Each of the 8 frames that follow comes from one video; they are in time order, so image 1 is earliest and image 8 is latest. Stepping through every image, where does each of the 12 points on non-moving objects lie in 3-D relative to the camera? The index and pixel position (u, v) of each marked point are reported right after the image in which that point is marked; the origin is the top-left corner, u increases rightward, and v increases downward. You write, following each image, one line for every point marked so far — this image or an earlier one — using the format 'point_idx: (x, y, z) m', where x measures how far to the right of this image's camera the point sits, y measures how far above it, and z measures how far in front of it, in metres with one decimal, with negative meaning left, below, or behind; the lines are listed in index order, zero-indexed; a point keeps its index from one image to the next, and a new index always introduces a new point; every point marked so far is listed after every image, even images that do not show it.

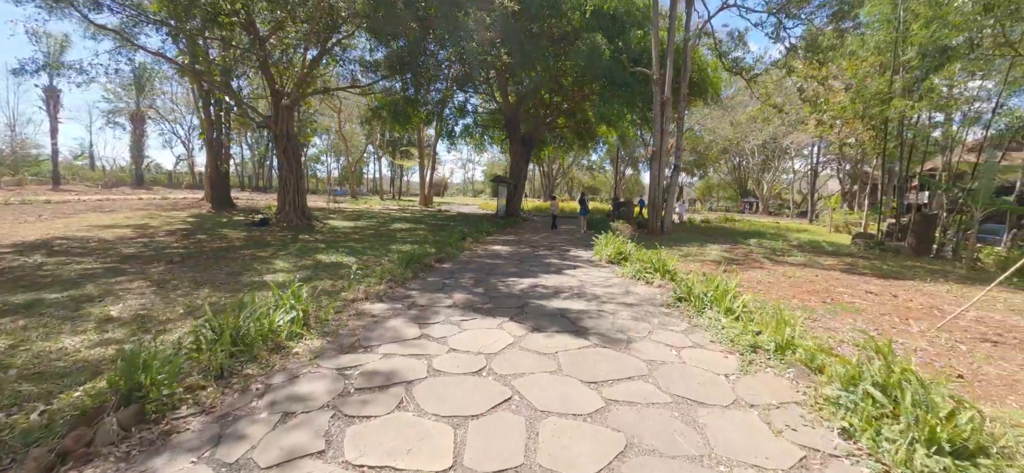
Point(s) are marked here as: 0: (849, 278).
0: (+4.6, -0.6, +6.2) m
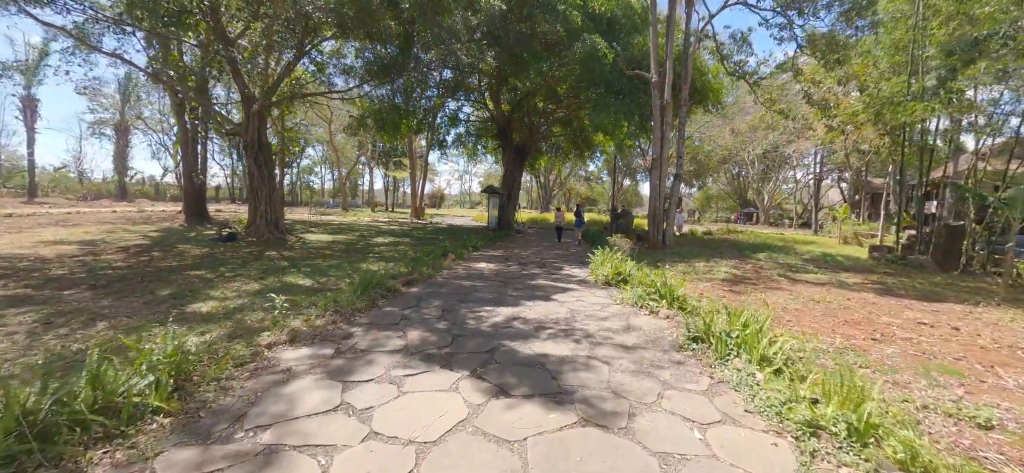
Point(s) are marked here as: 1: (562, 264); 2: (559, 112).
0: (+4.4, -0.8, +5.3) m
1: (+0.8, -0.5, +7.3) m
2: (+1.7, +4.3, +15.9) m
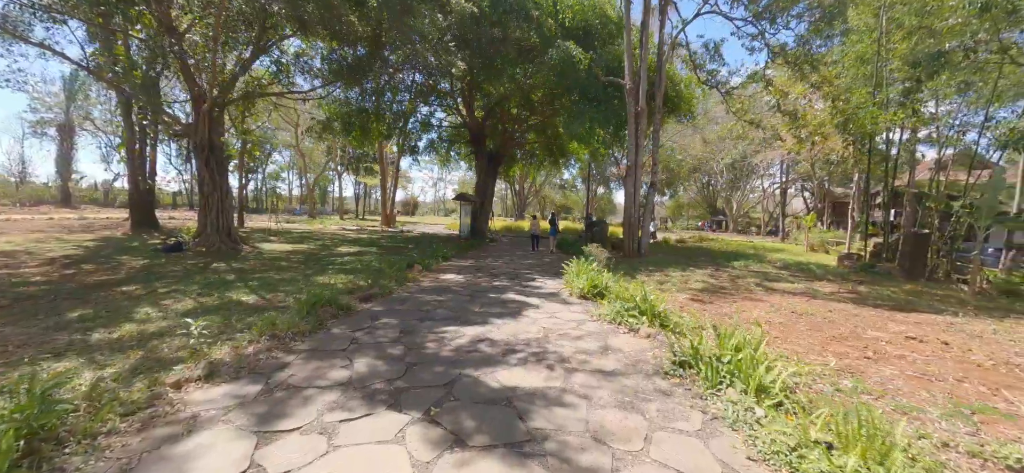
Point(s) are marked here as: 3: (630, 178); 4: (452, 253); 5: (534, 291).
0: (+4.1, -0.9, +5.2) m
1: (+0.4, -0.6, +7.0) m
2: (+0.8, +4.0, +15.7) m
3: (+2.8, +1.4, +10.6) m
4: (-1.3, -0.4, +10.2) m
5: (+0.3, -0.7, +5.7) m
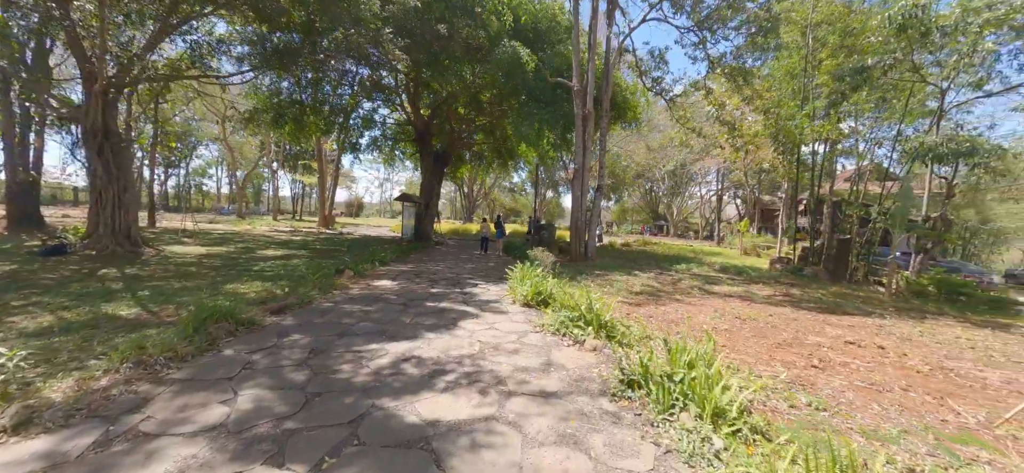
0: (+3.4, -0.9, +5.2) m
1: (-0.5, -0.7, +6.6) m
2: (-1.0, +3.9, +15.3) m
3: (+1.5, +1.3, +10.5) m
4: (-2.6, -0.4, +9.5) m
5: (-0.4, -0.7, +5.3) m
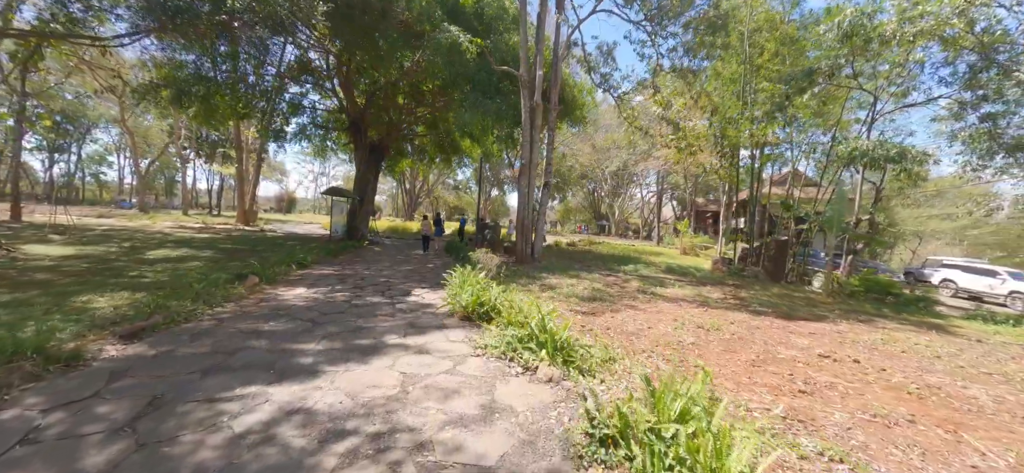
0: (+2.7, -0.9, +4.9) m
1: (-1.3, -0.6, +5.7) m
2: (-2.9, +4.0, +14.3) m
3: (+0.2, +1.3, +9.9) m
4: (-3.7, -0.4, +8.4) m
5: (-1.1, -0.7, +4.5) m
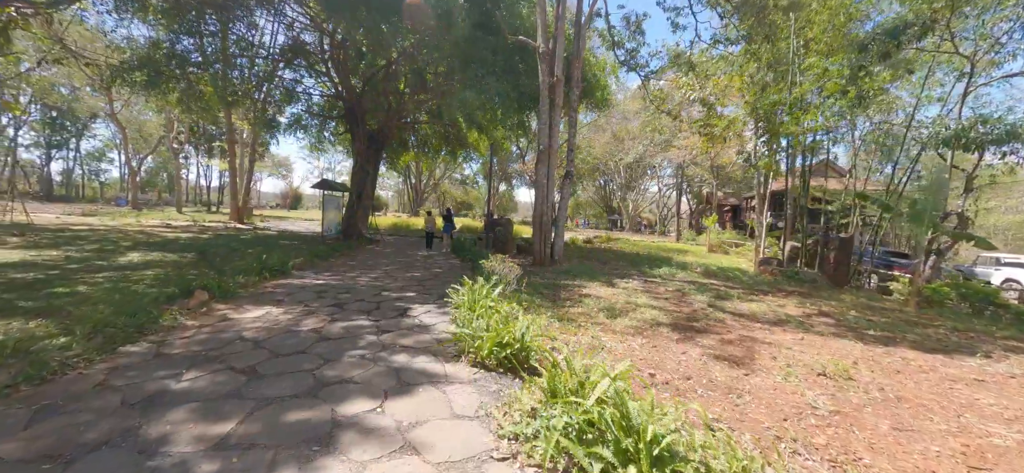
0: (+2.9, -1.0, +3.5) m
1: (-1.0, -0.7, +4.4) m
2: (-2.5, +4.1, +13.0) m
3: (+0.5, +1.3, +8.5) m
4: (-3.4, -0.4, +7.2) m
5: (-0.8, -0.8, +3.1) m
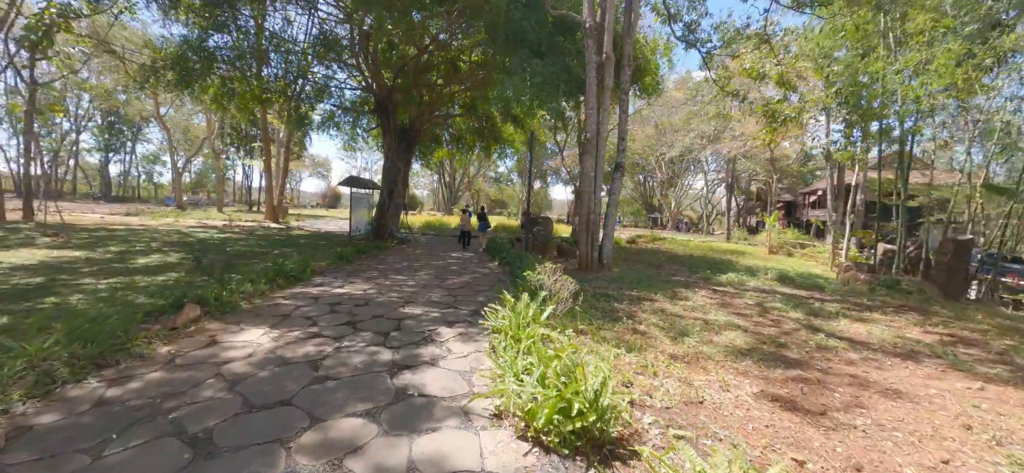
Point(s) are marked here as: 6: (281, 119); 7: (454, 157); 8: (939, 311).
0: (+3.3, -1.0, +2.3) m
1: (-0.6, -0.7, +3.6) m
2: (-1.5, +4.1, +12.2) m
3: (+1.3, +1.3, +7.5) m
4: (-2.8, -0.4, +6.5) m
5: (-0.5, -0.8, +2.3) m
6: (-8.0, +4.1, +15.5) m
7: (-2.2, +3.2, +17.3) m
8: (+5.5, -1.0, +5.6) m
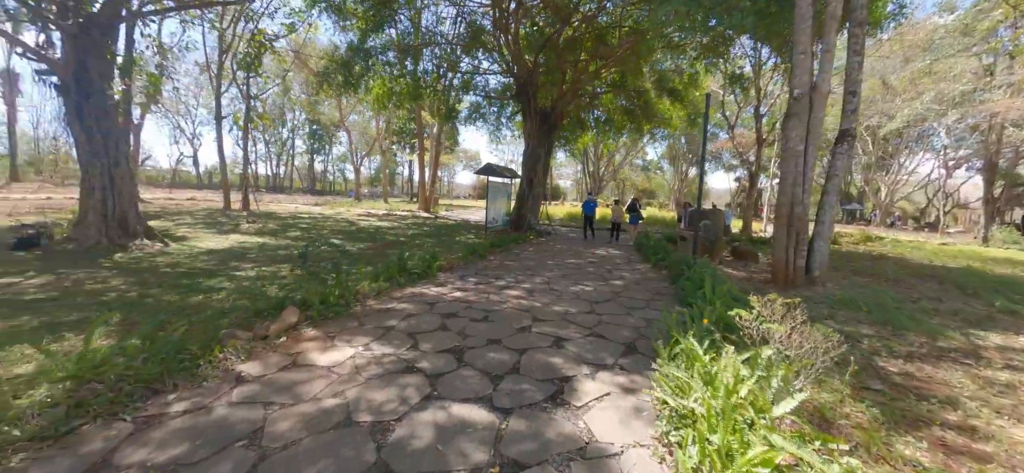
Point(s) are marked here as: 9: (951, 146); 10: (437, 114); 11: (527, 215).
0: (+3.6, -1.1, 0.0) m
1: (+0.3, -0.7, +2.4) m
2: (+2.3, +4.2, +10.7) m
3: (+3.4, +1.3, +5.5) m
4: (-0.8, -0.4, +5.8) m
5: (0.0, -0.8, +1.1) m
6: (-2.9, +4.5, +15.9) m
7: (+3.2, +3.5, +15.8) m
8: (+6.8, -1.1, +2.4) m
9: (+18.6, +3.8, +18.8) m
10: (-2.5, +4.1, +14.6) m
11: (+0.5, +0.6, +12.0) m
